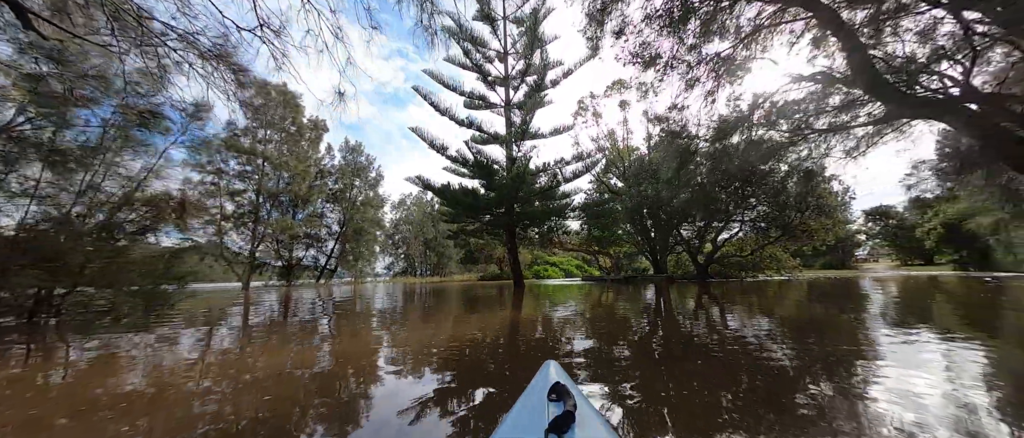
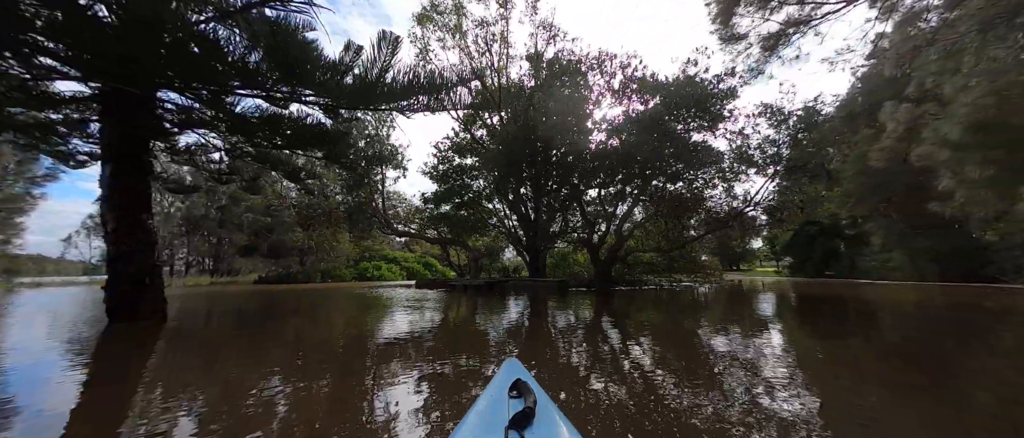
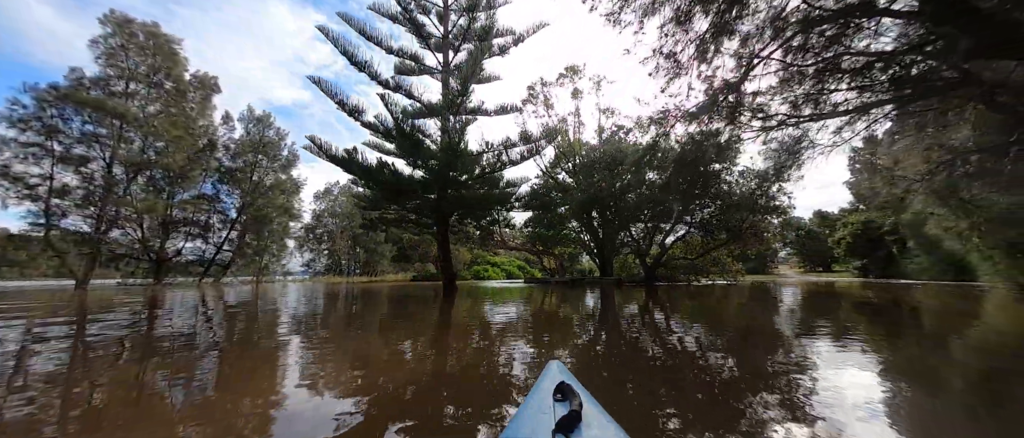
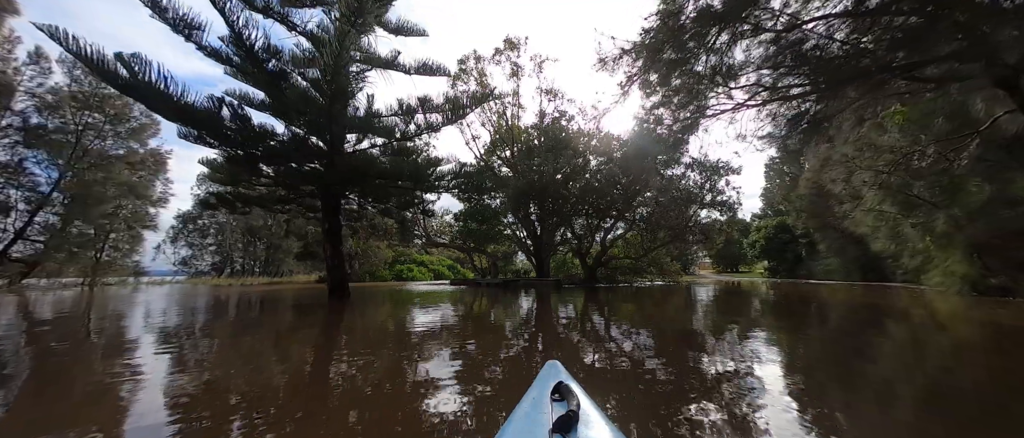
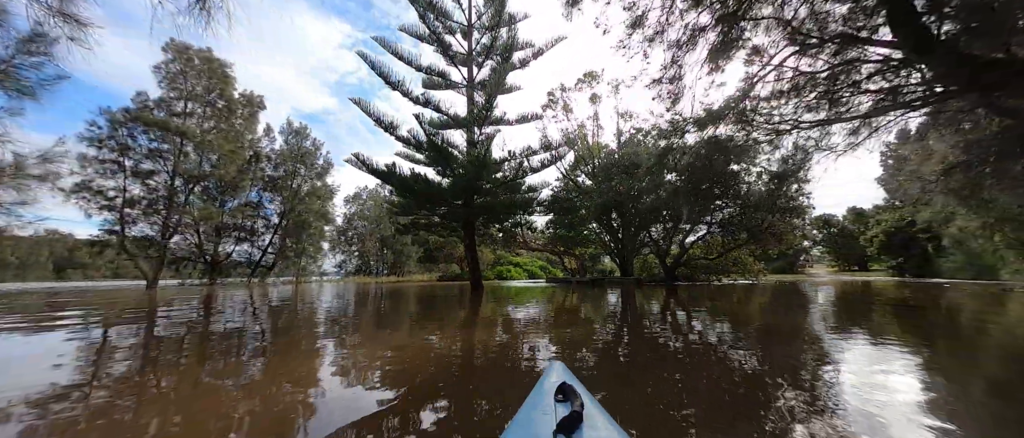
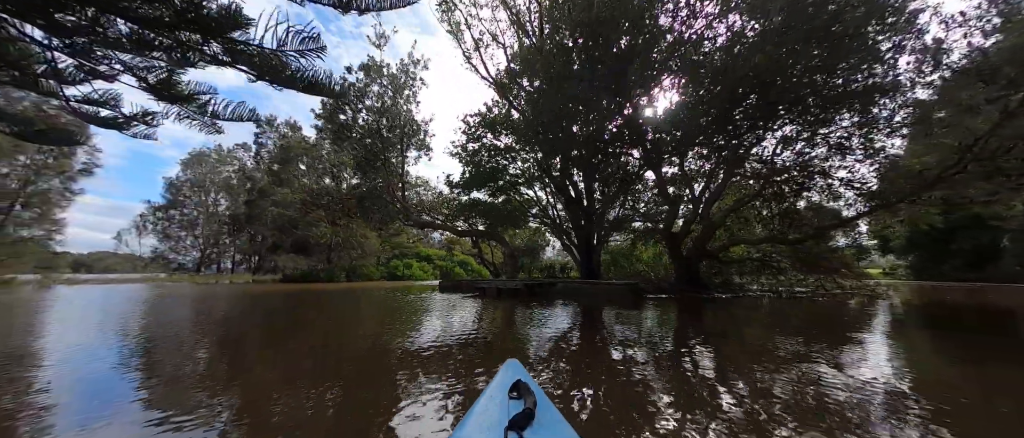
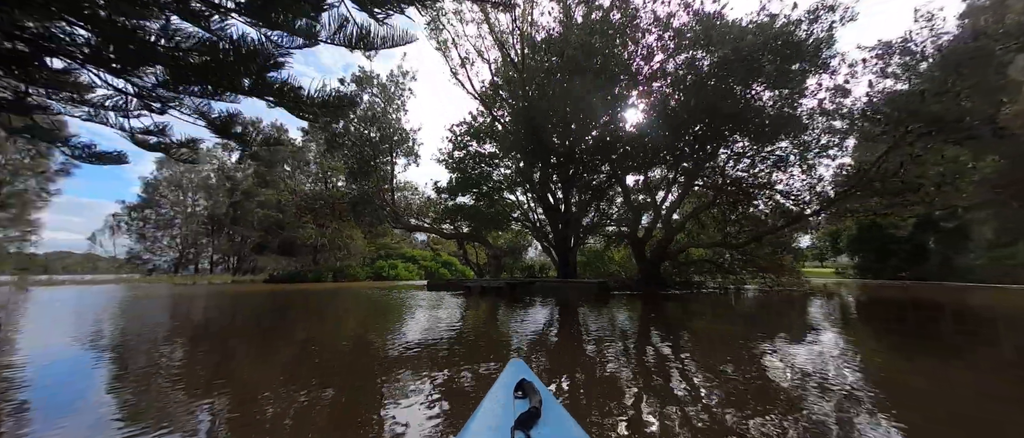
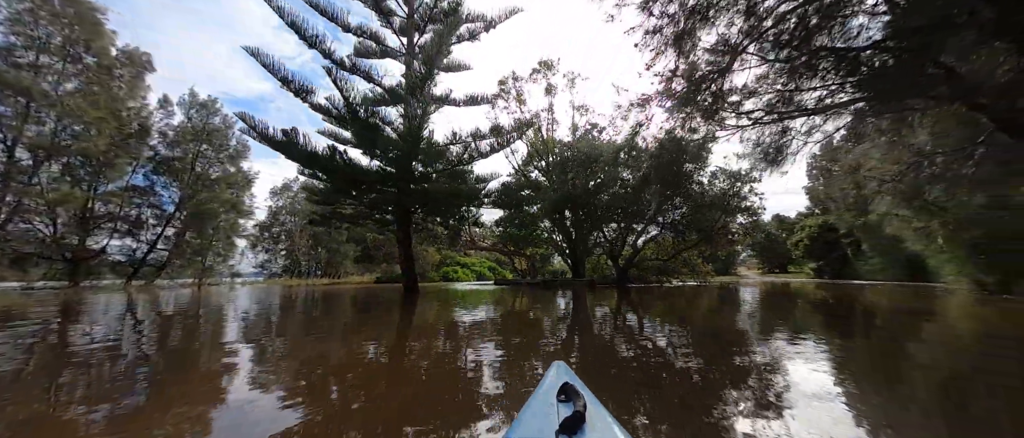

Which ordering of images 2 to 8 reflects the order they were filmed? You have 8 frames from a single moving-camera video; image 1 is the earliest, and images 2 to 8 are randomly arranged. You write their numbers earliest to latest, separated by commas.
5, 3, 8, 4, 2, 7, 6
